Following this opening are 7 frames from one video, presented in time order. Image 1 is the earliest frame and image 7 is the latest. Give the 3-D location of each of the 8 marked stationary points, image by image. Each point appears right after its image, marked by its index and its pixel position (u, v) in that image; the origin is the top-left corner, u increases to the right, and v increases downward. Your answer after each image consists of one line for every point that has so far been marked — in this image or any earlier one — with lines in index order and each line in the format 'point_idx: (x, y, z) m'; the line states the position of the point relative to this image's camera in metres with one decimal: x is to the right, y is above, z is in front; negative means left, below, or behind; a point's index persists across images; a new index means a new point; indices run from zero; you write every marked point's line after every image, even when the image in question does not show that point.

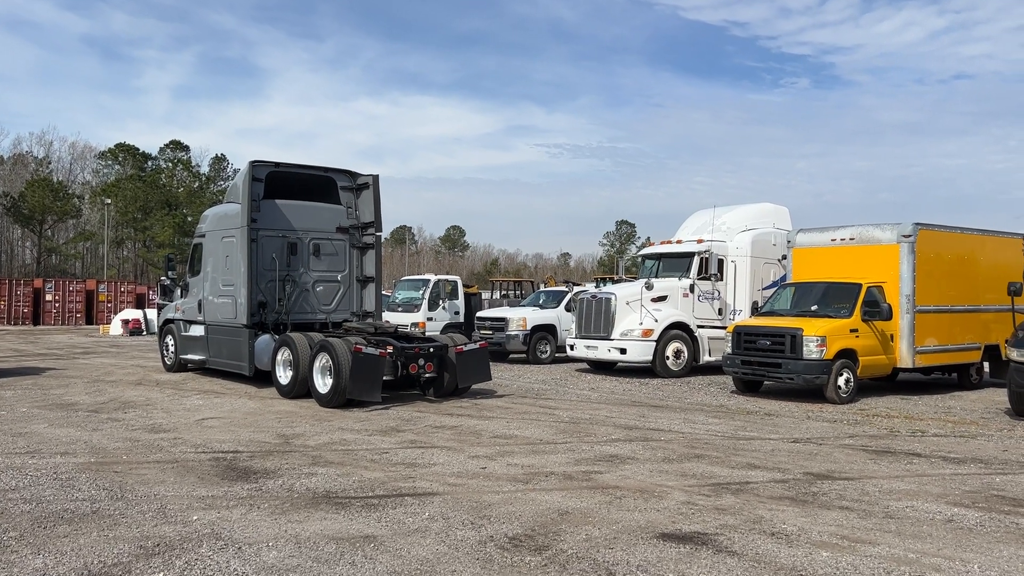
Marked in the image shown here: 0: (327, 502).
0: (-1.4, -1.7, +6.7) m
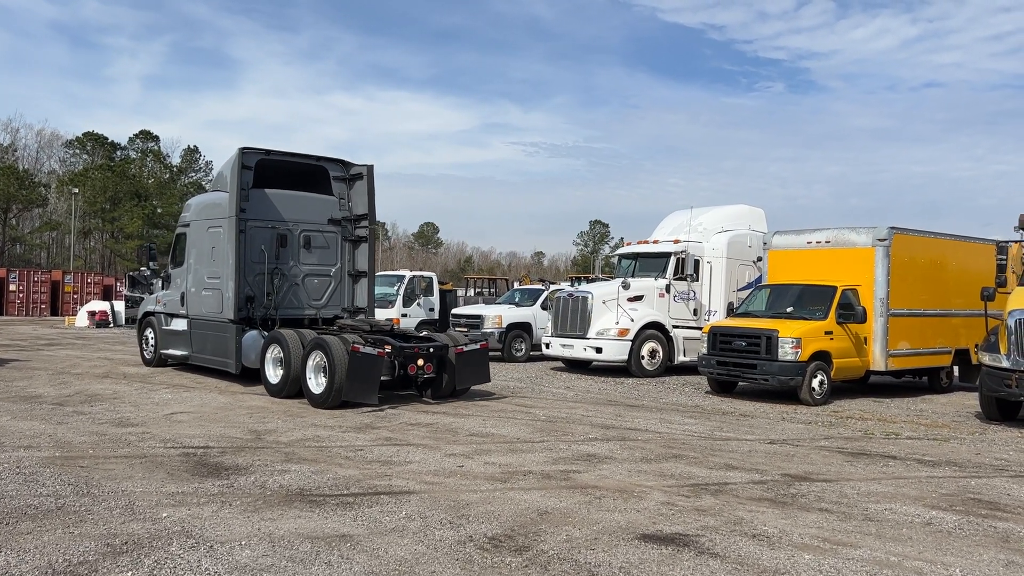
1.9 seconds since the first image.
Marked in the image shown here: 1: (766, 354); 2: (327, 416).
0: (-1.6, -1.6, +6.6) m
1: (+4.0, -1.0, +13.5) m
2: (-2.3, -1.6, +10.8) m
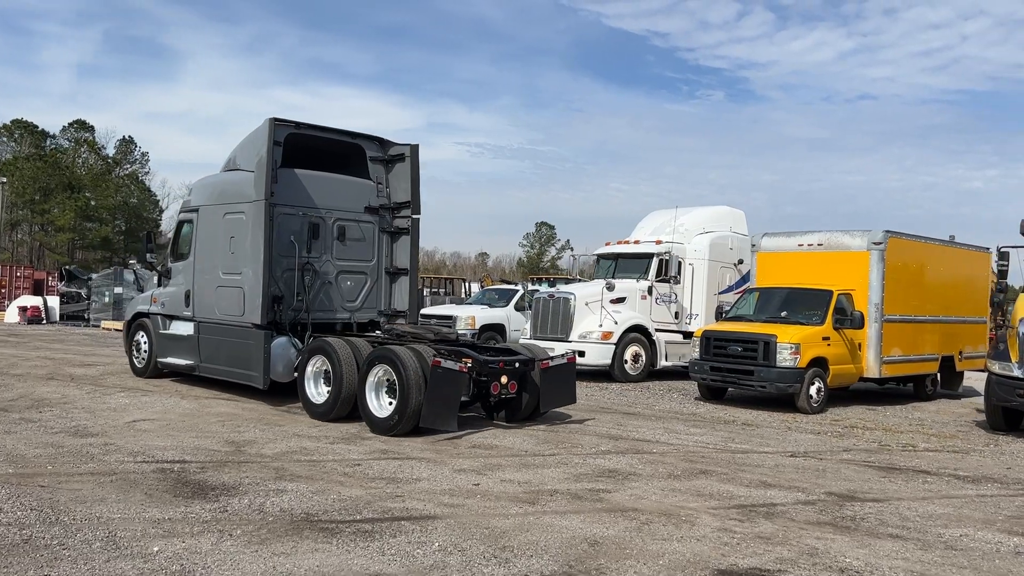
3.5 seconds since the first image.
0: (-1.3, -1.6, +5.7) m
1: (+3.8, -1.1, +13.0) m
2: (-2.3, -1.6, +9.9) m
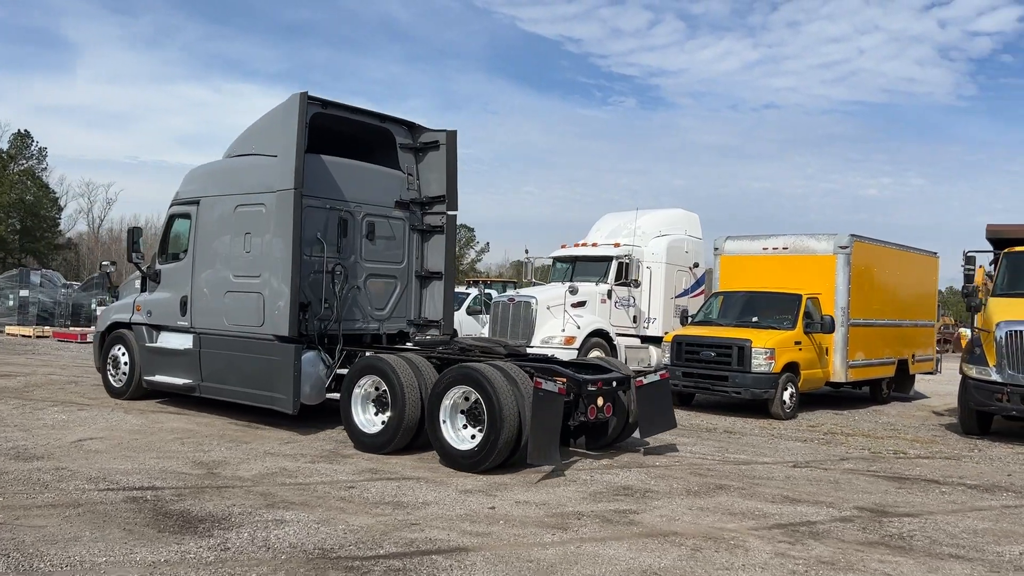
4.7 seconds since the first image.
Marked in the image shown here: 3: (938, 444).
0: (-1.0, -1.6, +5.0) m
1: (+3.3, -1.1, +12.8) m
2: (-2.4, -1.6, +9.0) m
3: (+5.3, -2.0, +11.0) m
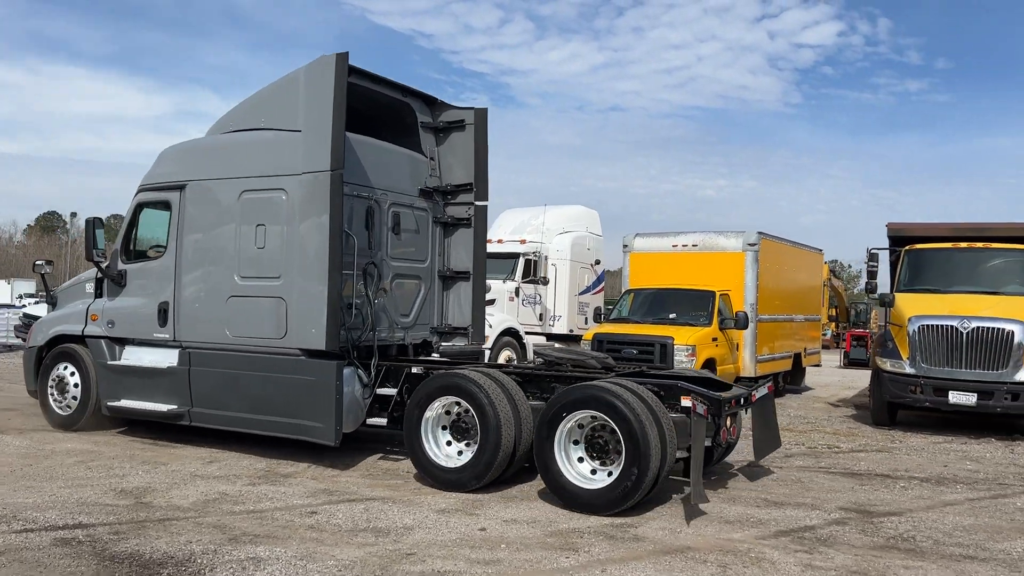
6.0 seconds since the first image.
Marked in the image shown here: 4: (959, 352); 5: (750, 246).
0: (-0.8, -1.6, +4.3) m
1: (+2.2, -1.1, +12.7) m
2: (-2.9, -1.6, +8.0) m
3: (+4.5, -1.9, +11.3) m
4: (+5.8, -0.8, +11.3) m
5: (+3.9, +0.7, +14.3) m
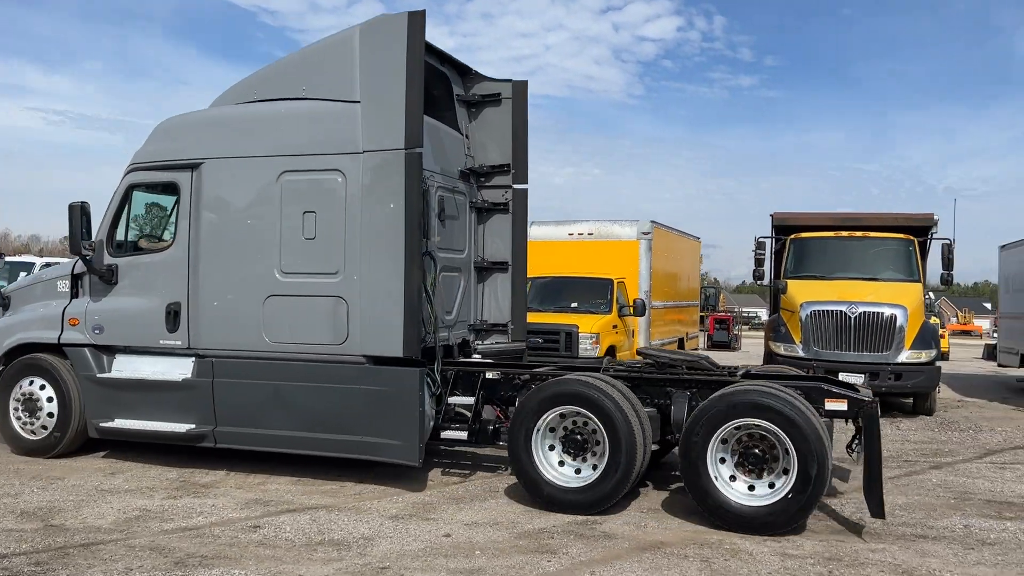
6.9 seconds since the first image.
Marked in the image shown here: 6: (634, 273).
0: (-0.7, -1.6, +3.9) m
1: (+0.8, -0.9, +12.7) m
2: (-3.4, -1.6, +7.3) m
3: (+3.3, -1.8, +11.7) m
4: (+4.6, -0.7, +11.9) m
5: (+2.2, +0.9, +14.6) m
6: (+2.0, +0.2, +14.6) m
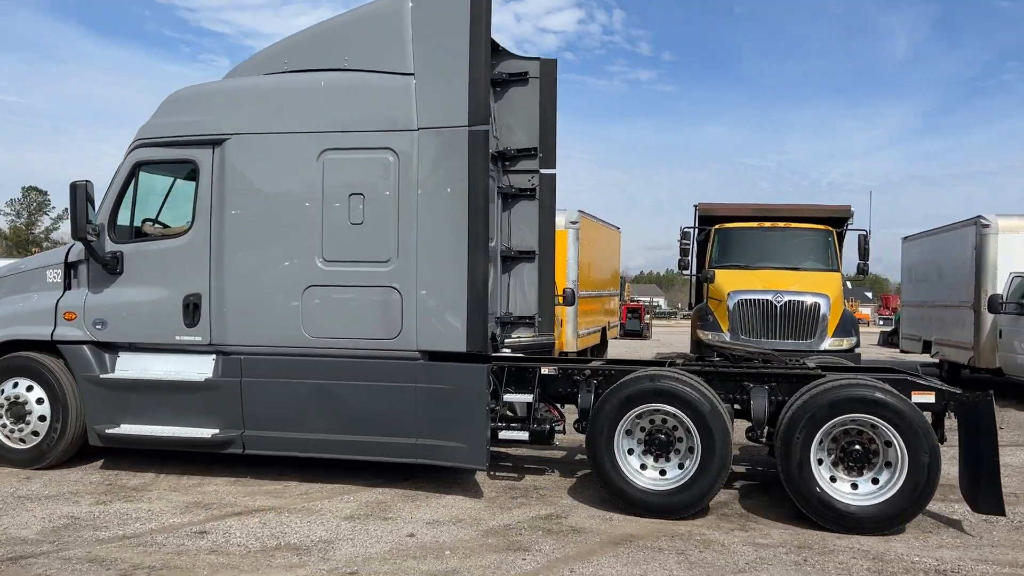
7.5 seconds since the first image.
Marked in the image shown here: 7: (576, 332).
0: (-0.7, -1.5, +3.6) m
1: (-0.2, -0.8, +12.5) m
2: (-3.8, -1.5, +6.6) m
3: (+2.4, -1.6, +11.8) m
4: (+3.7, -0.5, +12.2) m
5: (+1.0, +1.1, +14.5) m
6: (+0.8, +0.4, +14.5) m
7: (+1.1, -0.7, +14.5) m
